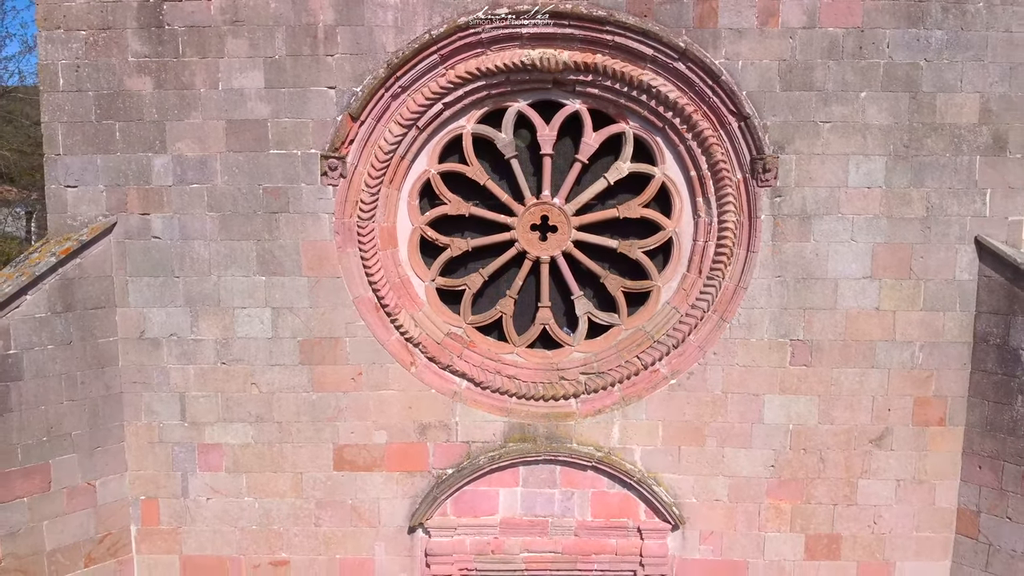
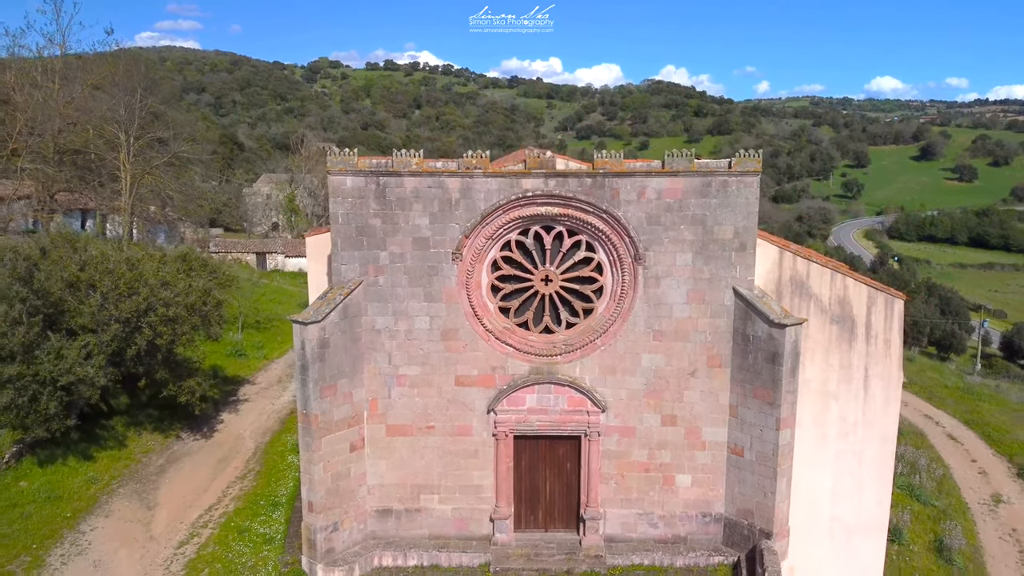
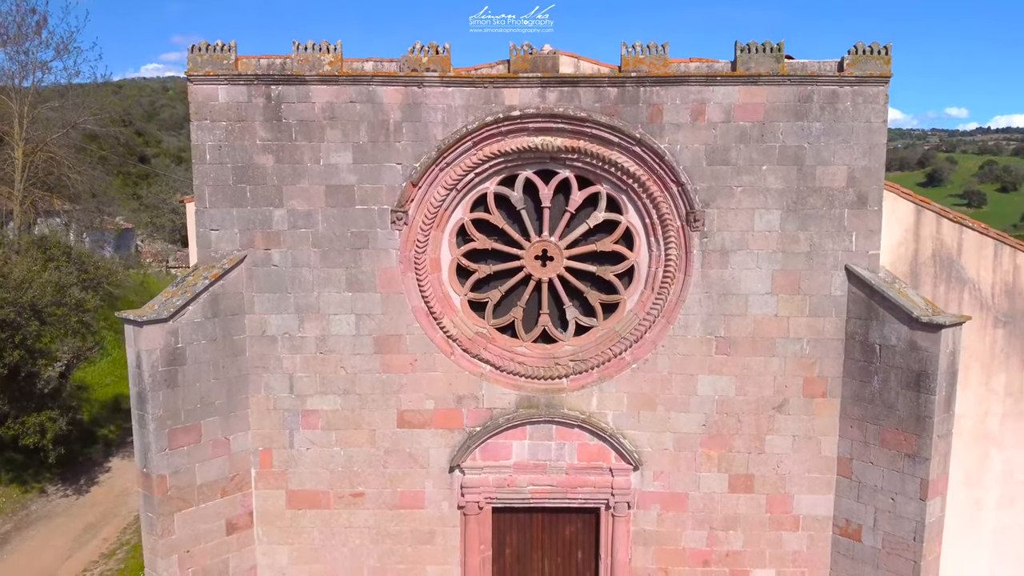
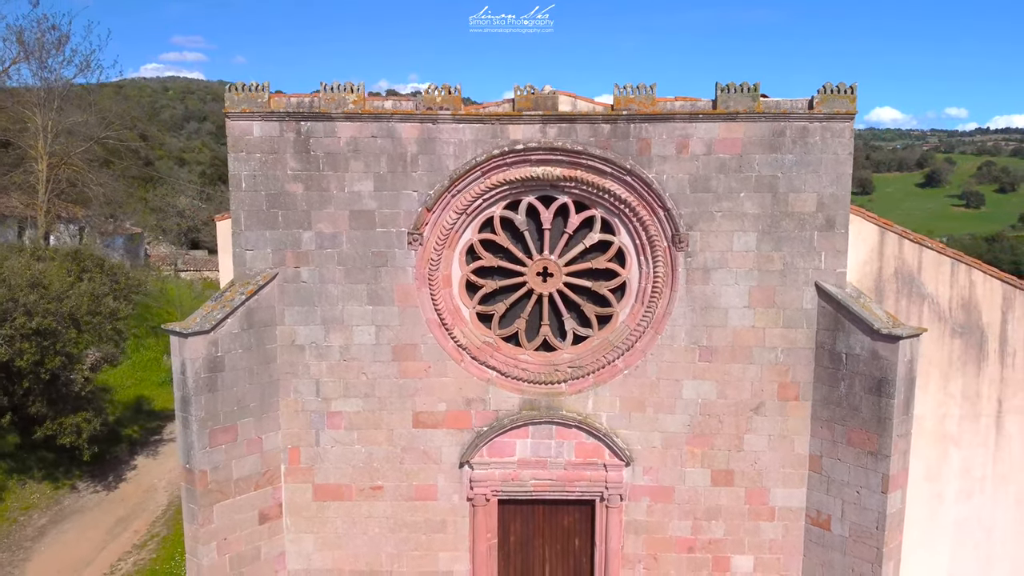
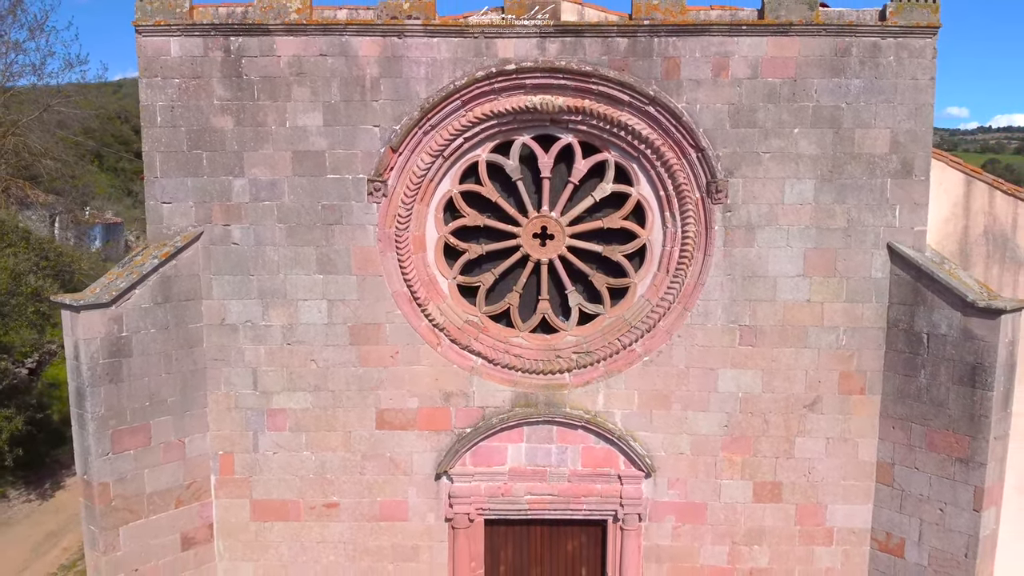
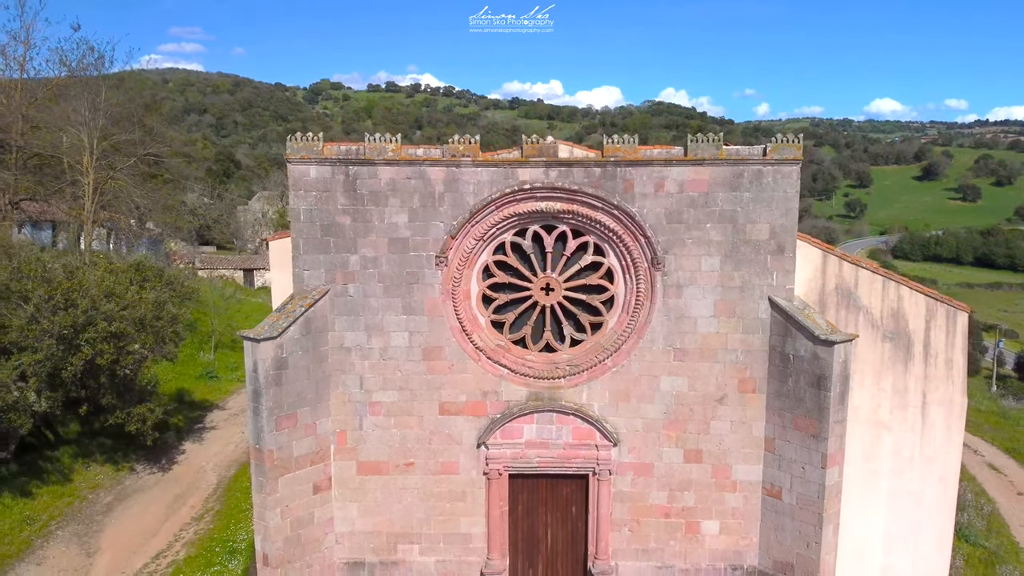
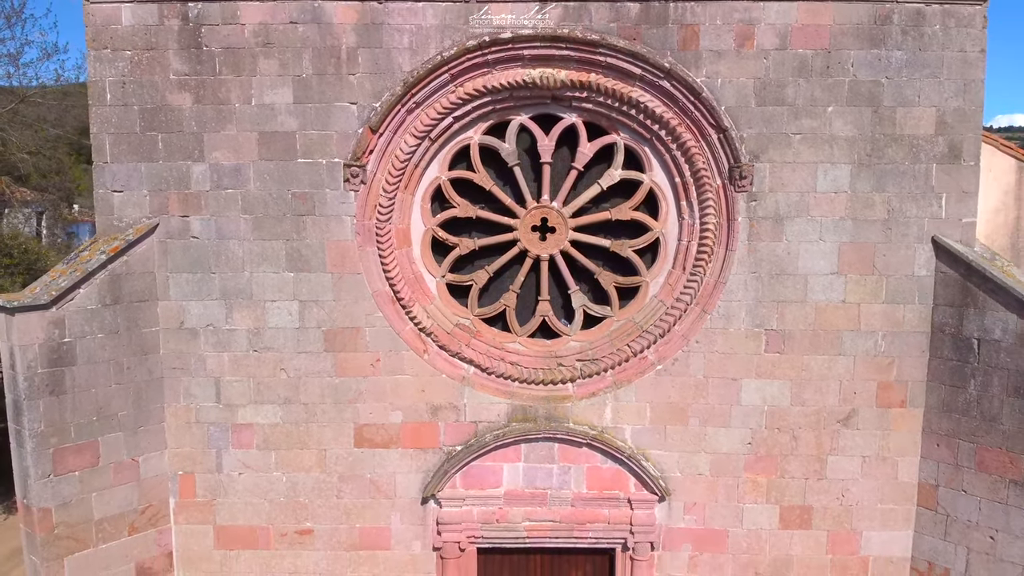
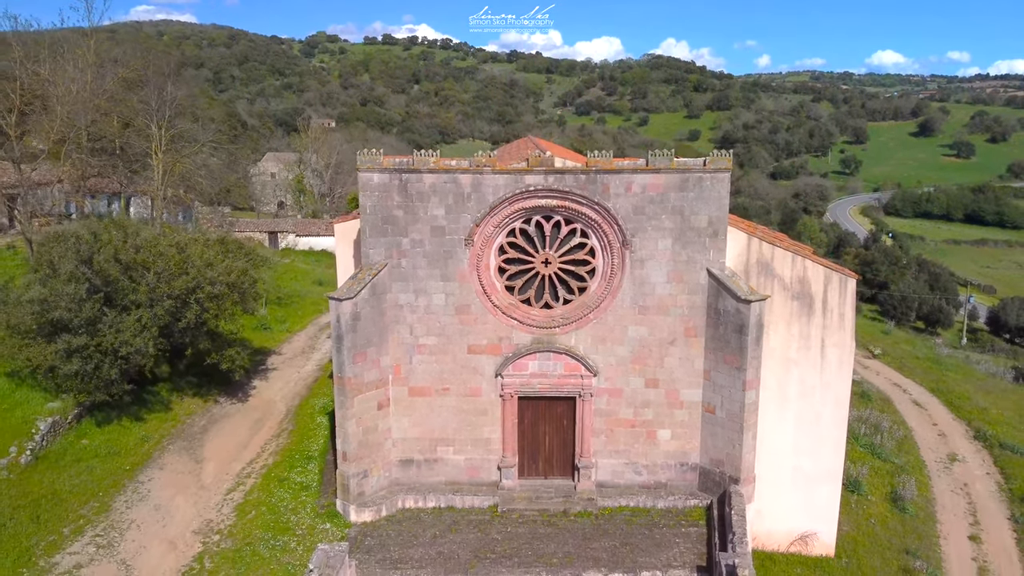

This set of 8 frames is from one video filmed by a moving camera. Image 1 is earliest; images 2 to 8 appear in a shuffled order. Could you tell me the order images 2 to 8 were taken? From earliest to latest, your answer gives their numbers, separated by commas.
7, 5, 3, 4, 6, 2, 8
